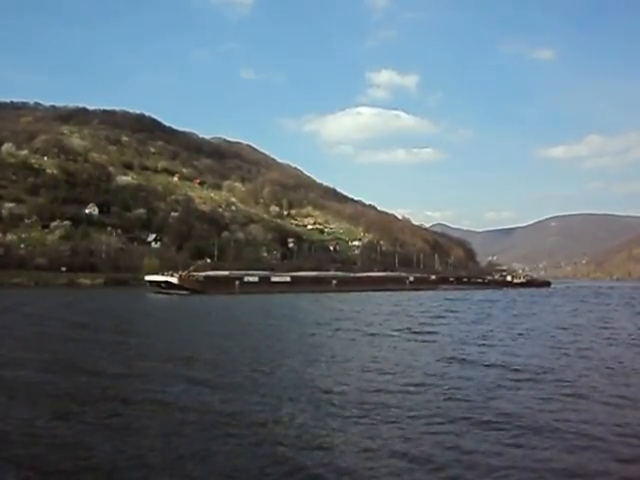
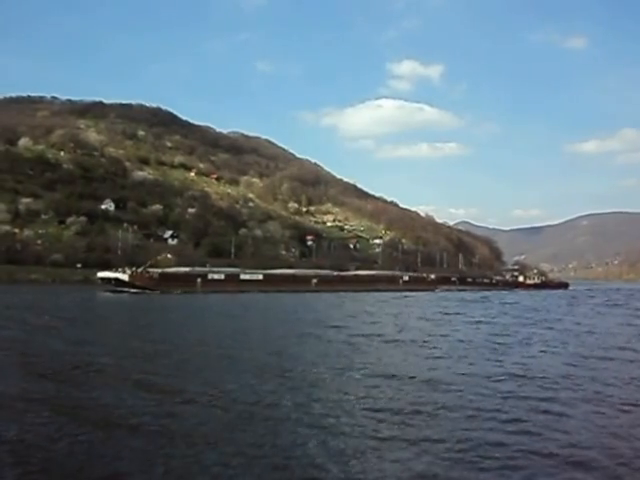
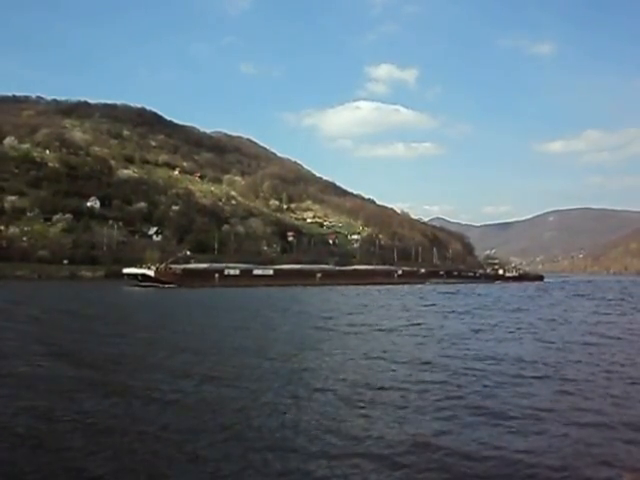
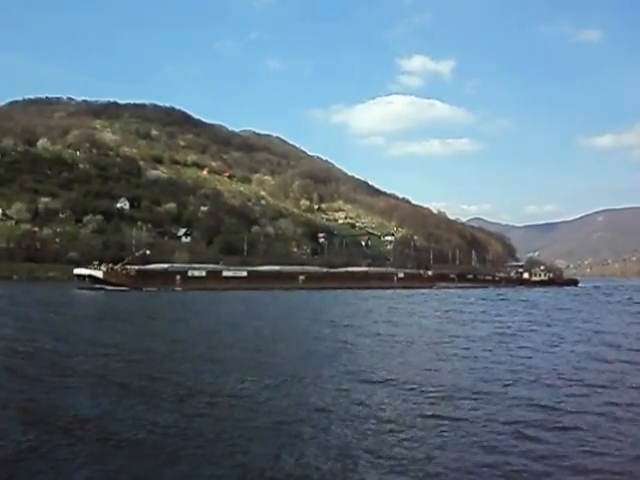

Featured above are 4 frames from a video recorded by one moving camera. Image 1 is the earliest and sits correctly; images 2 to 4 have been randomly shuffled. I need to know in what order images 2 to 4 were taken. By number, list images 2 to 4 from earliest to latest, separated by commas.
3, 2, 4
